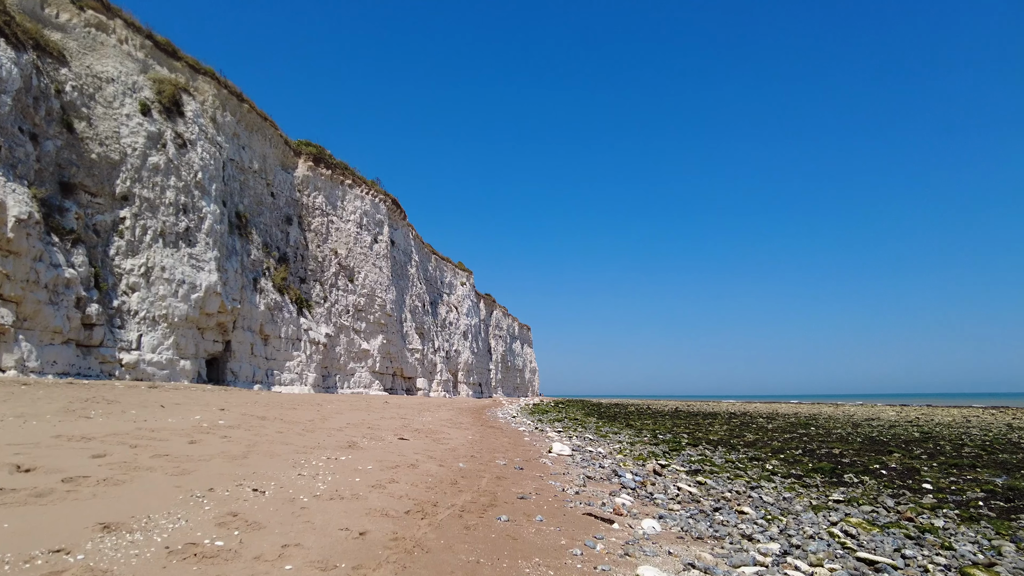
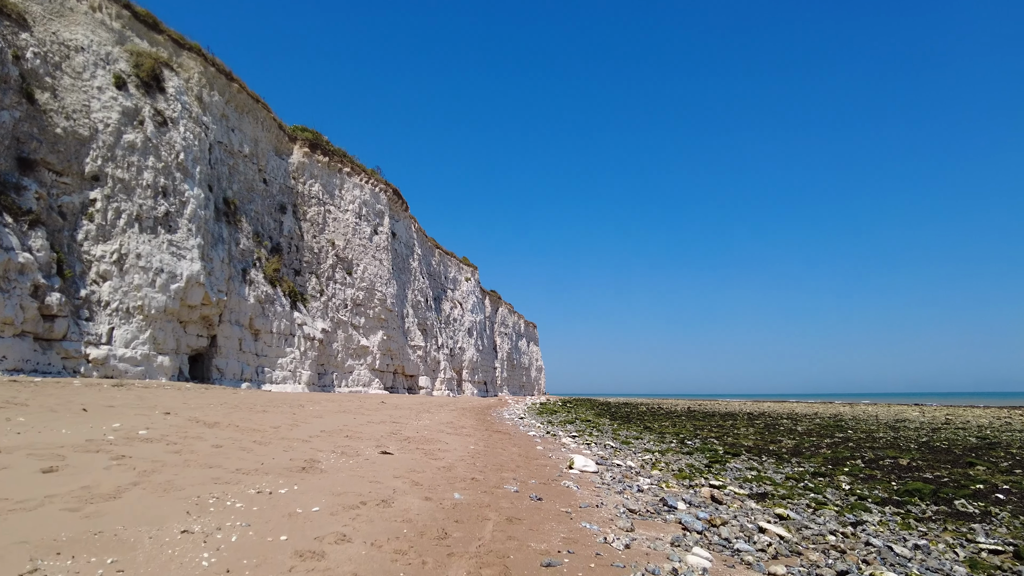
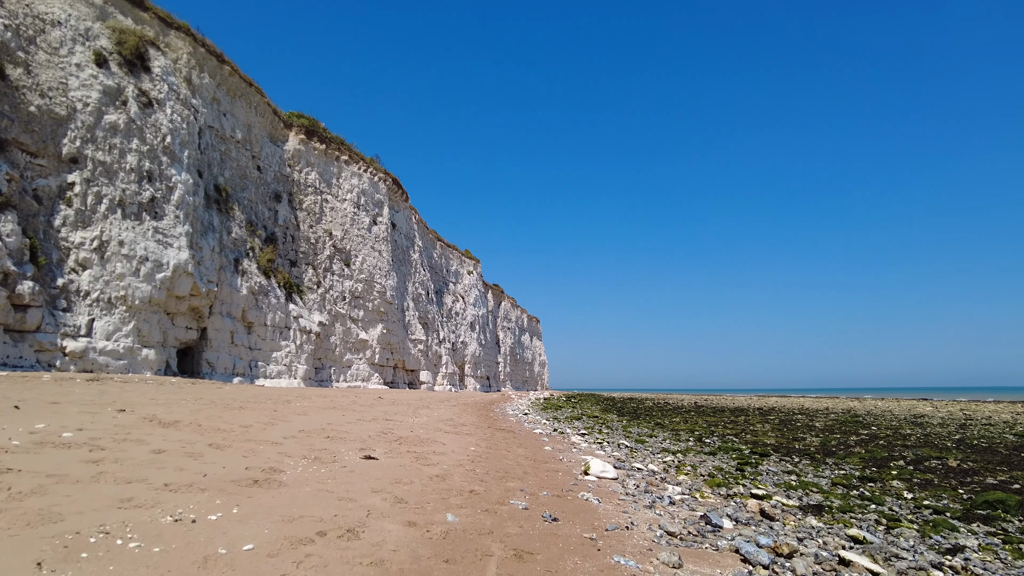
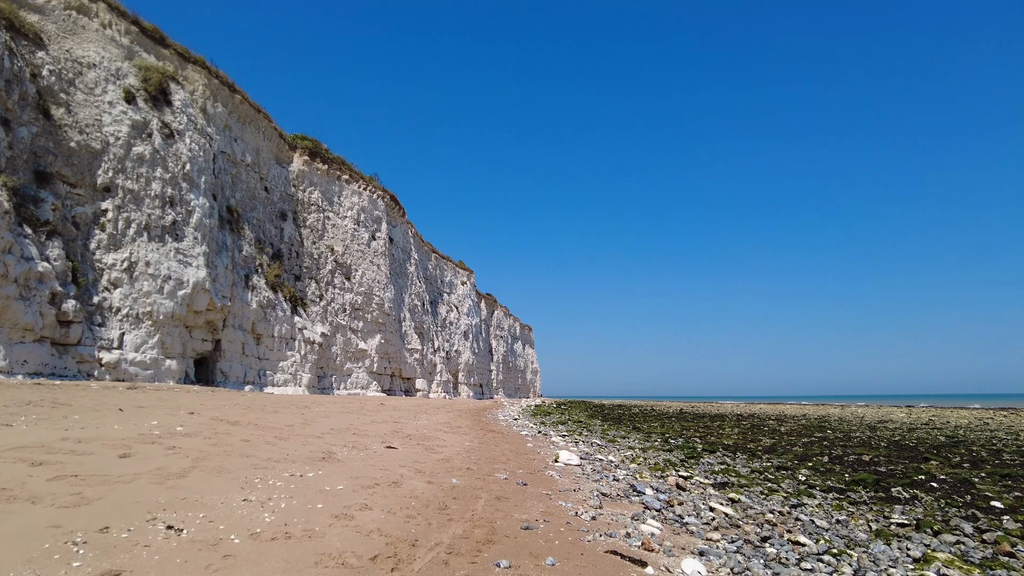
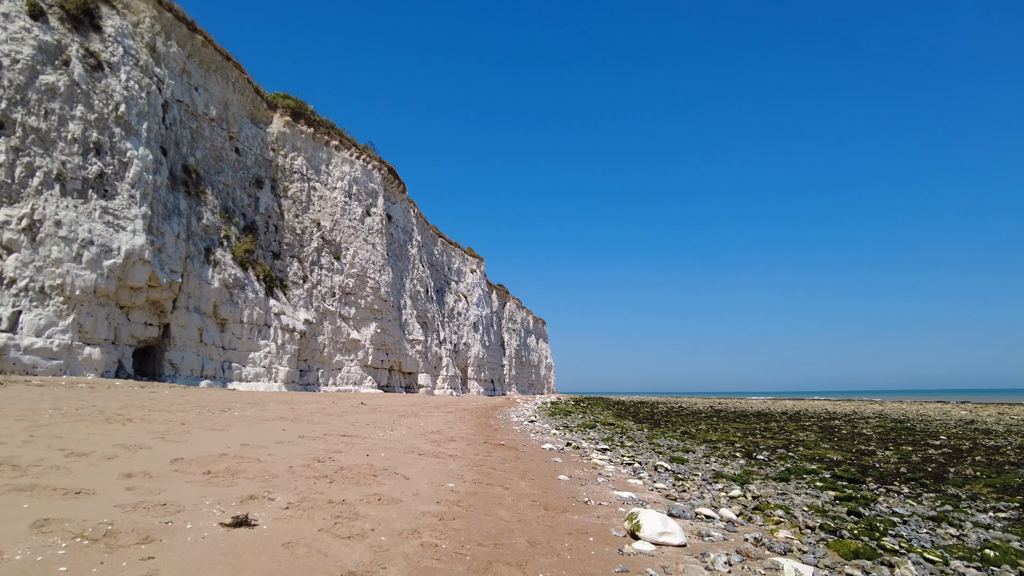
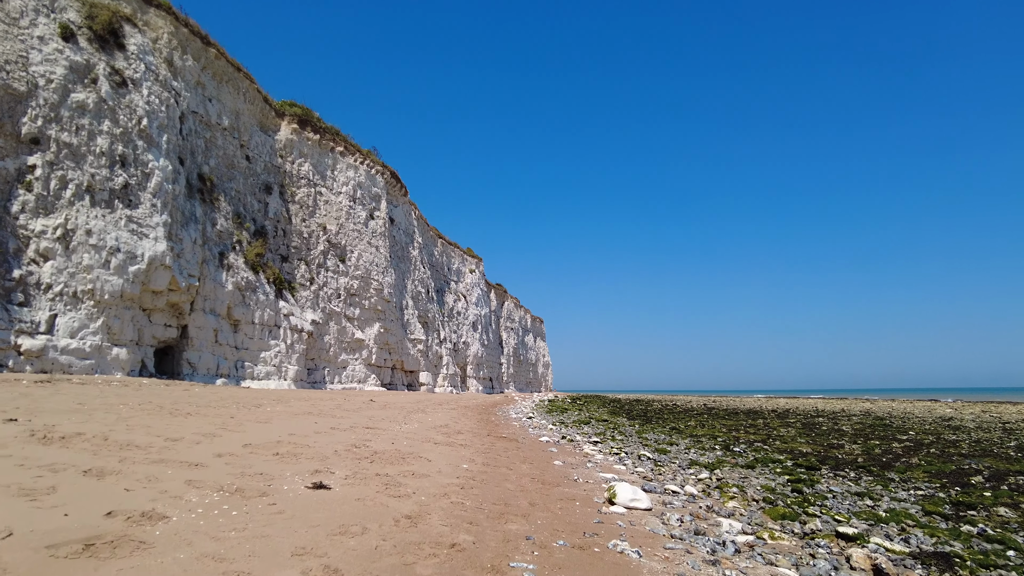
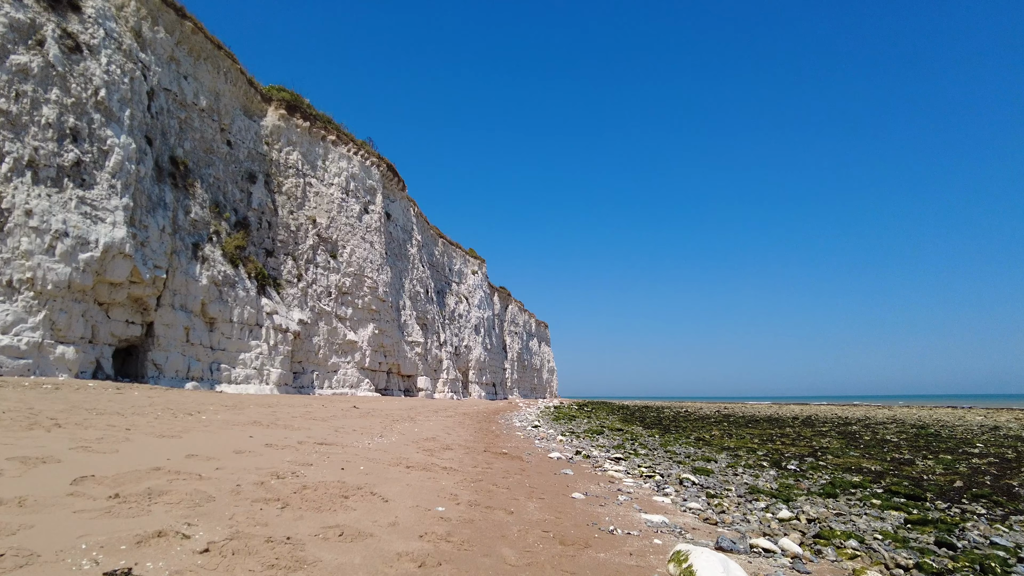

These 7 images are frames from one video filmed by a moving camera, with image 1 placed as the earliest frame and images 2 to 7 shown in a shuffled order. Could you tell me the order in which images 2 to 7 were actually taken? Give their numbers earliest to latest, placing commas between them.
4, 2, 3, 6, 5, 7
